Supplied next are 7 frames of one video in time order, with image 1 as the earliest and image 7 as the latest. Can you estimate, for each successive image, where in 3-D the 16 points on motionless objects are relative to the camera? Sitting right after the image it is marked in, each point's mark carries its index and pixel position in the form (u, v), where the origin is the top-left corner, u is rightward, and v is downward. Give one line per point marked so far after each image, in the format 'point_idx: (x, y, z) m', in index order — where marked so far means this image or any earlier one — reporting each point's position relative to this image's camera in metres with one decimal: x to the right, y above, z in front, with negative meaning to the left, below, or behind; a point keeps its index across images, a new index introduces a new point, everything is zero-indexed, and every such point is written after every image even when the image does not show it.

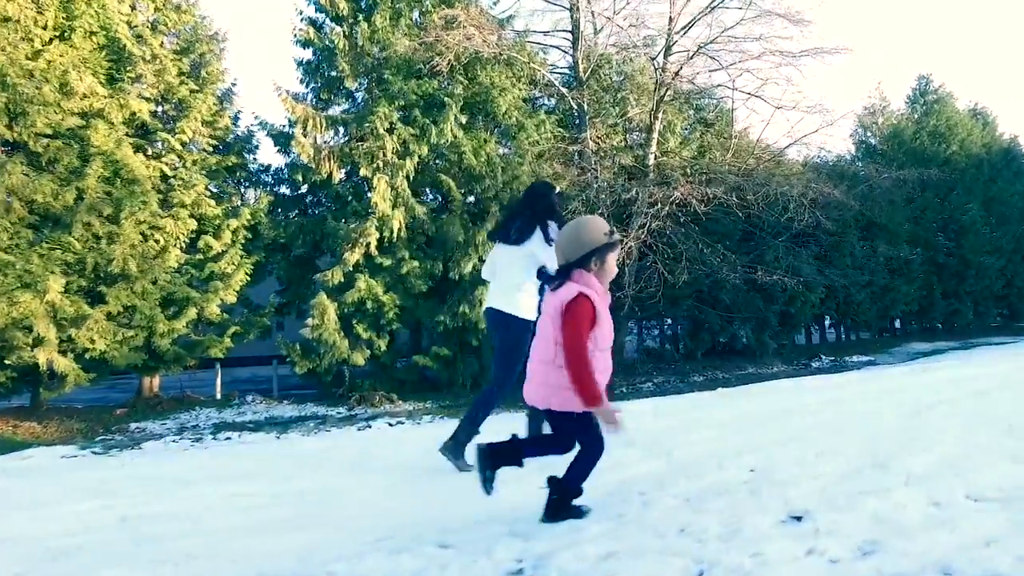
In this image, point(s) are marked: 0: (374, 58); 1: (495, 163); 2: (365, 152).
0: (-2.6, +4.3, +17.3) m
1: (-0.4, +2.3, +16.8) m
2: (-2.7, +2.4, +16.0) m
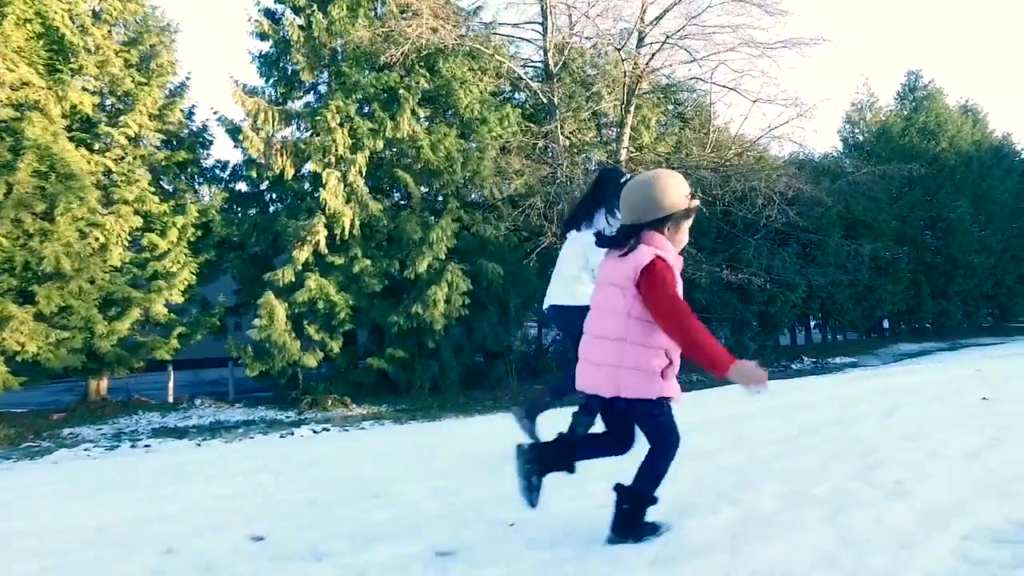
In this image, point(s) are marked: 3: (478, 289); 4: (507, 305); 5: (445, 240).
0: (-3.3, +4.3, +16.7) m
1: (-1.1, +2.3, +16.2) m
2: (-3.3, +2.4, +15.4) m
3: (-0.8, 0.0, +16.7) m
4: (-0.1, -0.3, +17.3) m
5: (-1.2, +0.8, +15.4) m
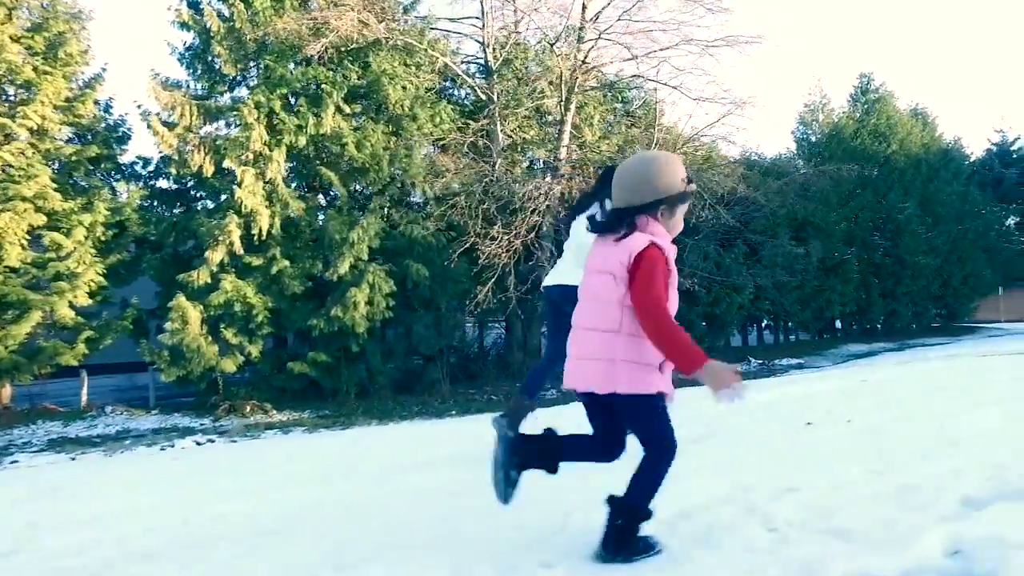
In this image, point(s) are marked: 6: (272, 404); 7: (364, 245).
0: (-4.5, +4.3, +16.1) m
1: (-2.3, +2.3, +15.6) m
2: (-4.5, +2.4, +14.8) m
3: (-2.1, 0.0, +16.2) m
4: (-1.4, -0.3, +16.8) m
5: (-2.4, +0.8, +14.8) m
6: (-4.1, -2.0, +15.7) m
7: (-2.5, +0.7, +14.8) m
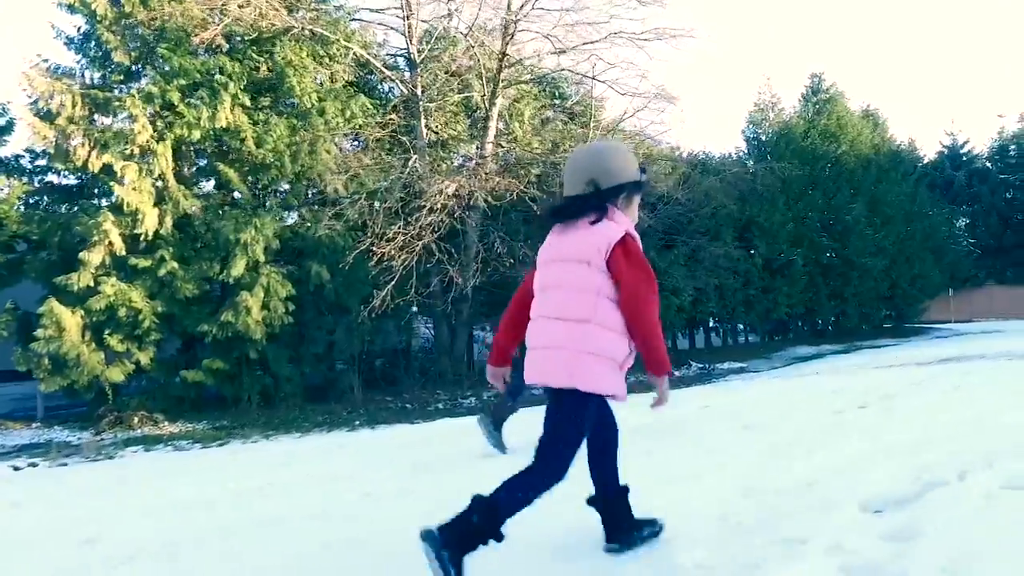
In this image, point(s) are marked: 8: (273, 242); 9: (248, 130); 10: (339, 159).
0: (-5.9, +4.2, +15.1) m
1: (-3.7, +2.2, +14.7) m
2: (-5.9, +2.3, +13.8) m
3: (-3.5, -0.1, +15.2) m
4: (-2.9, -0.4, +15.8) m
5: (-3.8, +0.7, +13.9) m
6: (-5.5, -2.0, +14.6) m
7: (-3.9, +0.6, +13.8) m
8: (-3.7, +0.7, +14.1) m
9: (-4.2, +2.5, +14.4) m
10: (-2.7, +2.2, +15.4) m
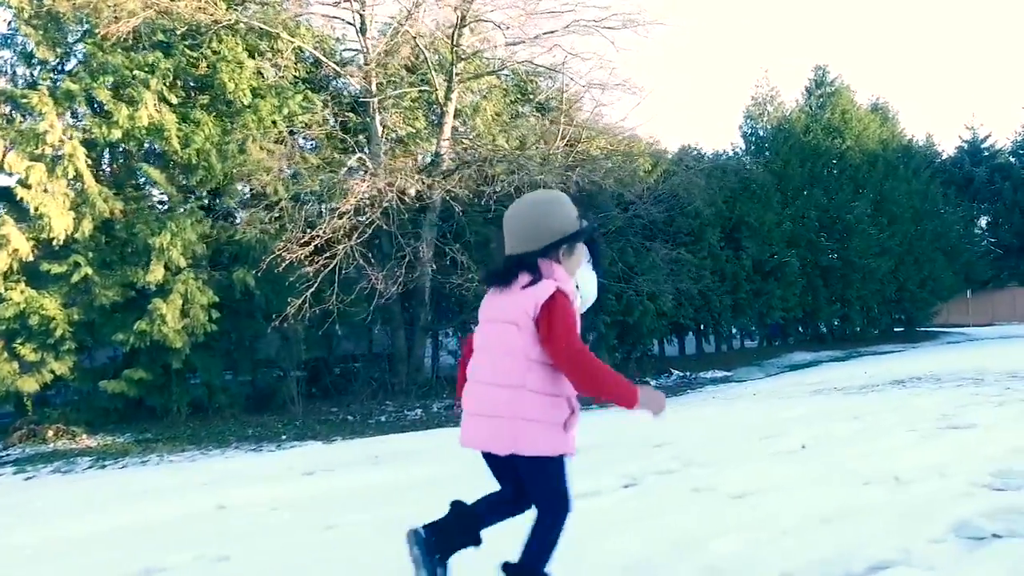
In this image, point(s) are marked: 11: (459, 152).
0: (-6.8, +4.1, +14.4) m
1: (-4.6, +2.1, +14.0) m
2: (-6.9, +2.2, +13.1) m
3: (-4.4, -0.2, +14.5) m
4: (-3.7, -0.5, +15.1) m
5: (-4.8, +0.6, +13.1) m
6: (-6.5, -2.1, +14.0) m
7: (-4.8, +0.5, +13.1) m
8: (-4.6, +0.6, +13.4) m
9: (-5.1, +2.4, +13.7) m
10: (-3.6, +2.1, +14.6) m
11: (-0.8, +2.4, +15.8) m
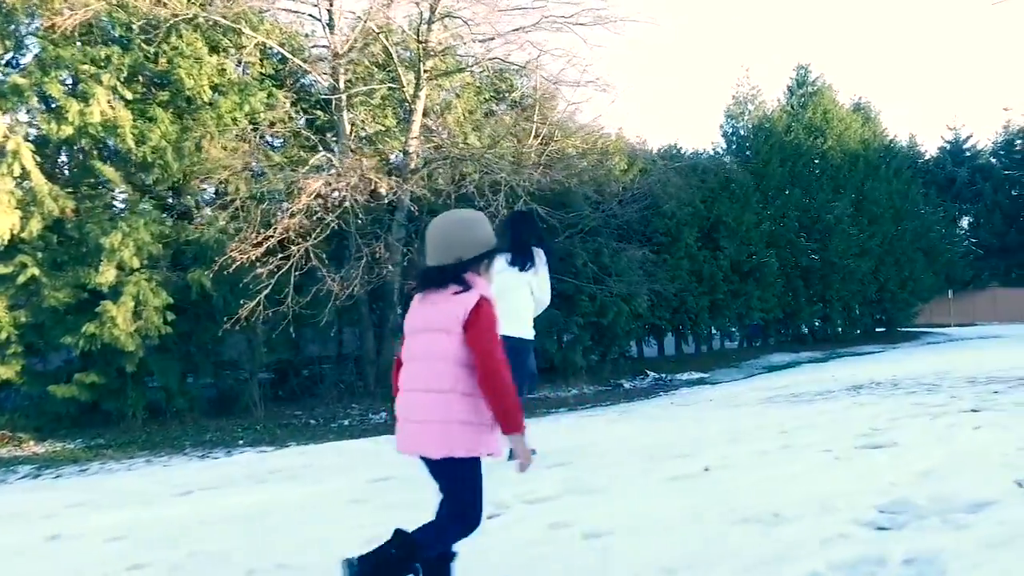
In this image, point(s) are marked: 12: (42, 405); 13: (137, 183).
0: (-7.4, +4.1, +14.0) m
1: (-5.2, +2.1, +13.6) m
2: (-7.4, +2.2, +12.8) m
3: (-5.0, -0.2, +14.1) m
4: (-4.3, -0.5, +14.8) m
5: (-5.3, +0.6, +12.8) m
6: (-7.0, -2.1, +13.6) m
7: (-5.4, +0.5, +12.8) m
8: (-5.2, +0.6, +13.1) m
9: (-5.6, +2.4, +13.4) m
10: (-4.2, +2.1, +14.3) m
11: (-1.4, +2.4, +15.5) m
12: (-7.0, -1.7, +13.6) m
13: (-5.7, +1.6, +13.9) m
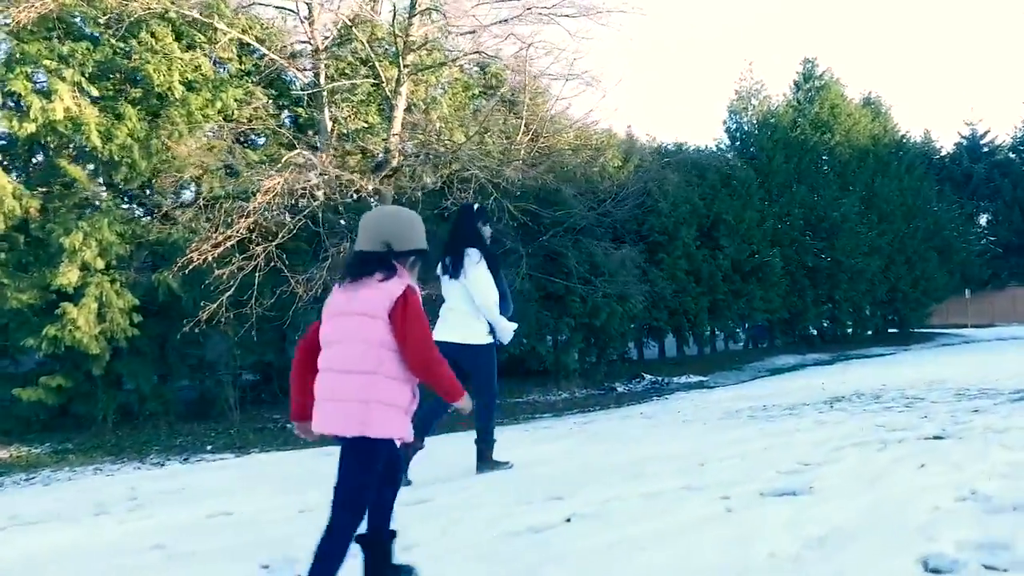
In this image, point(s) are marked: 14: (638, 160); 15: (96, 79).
0: (-7.7, +4.1, +13.7) m
1: (-5.5, +2.1, +13.2) m
2: (-7.7, +2.2, +12.4) m
3: (-5.3, -0.2, +13.8) m
4: (-4.6, -0.5, +14.4) m
5: (-5.6, +0.6, +12.4) m
6: (-7.3, -2.2, +13.3) m
7: (-5.7, +0.5, +12.4) m
8: (-5.5, +0.6, +12.7) m
9: (-6.0, +2.4, +13.0) m
10: (-4.5, +2.1, +13.9) m
11: (-1.6, +2.4, +15.1) m
12: (-7.3, -1.7, +13.3) m
13: (-6.0, +1.6, +13.5) m
14: (+2.7, +2.7, +19.7) m
15: (-6.2, +3.2, +14.0) m
